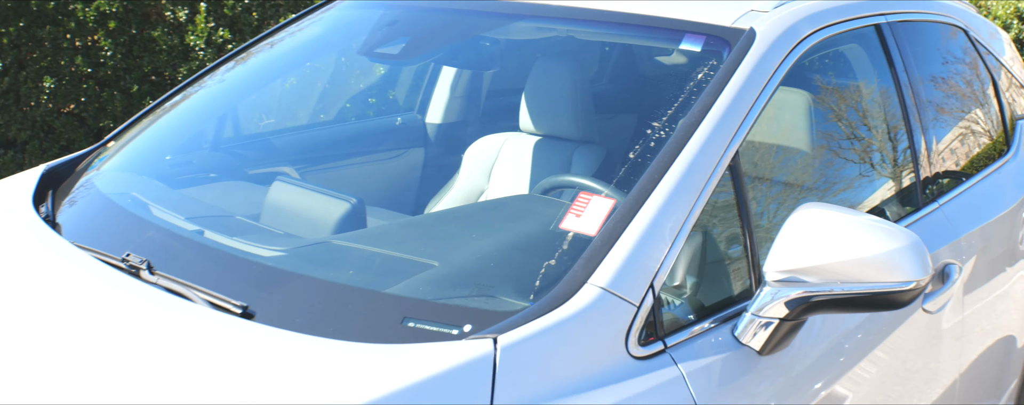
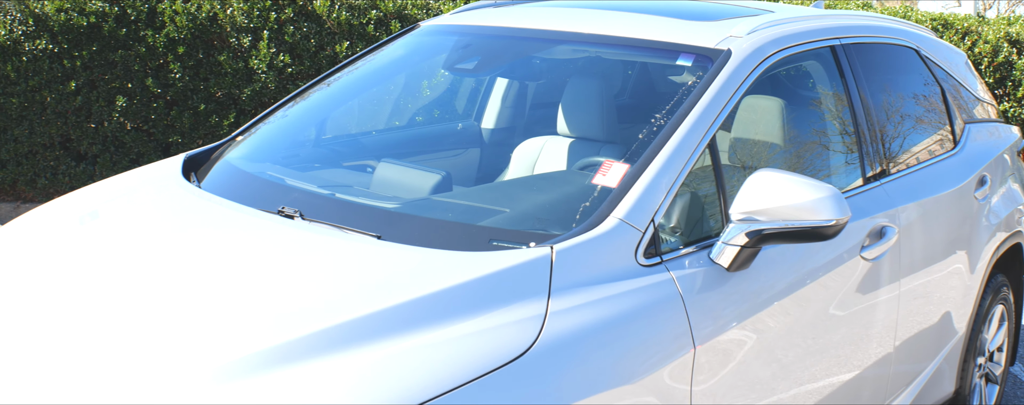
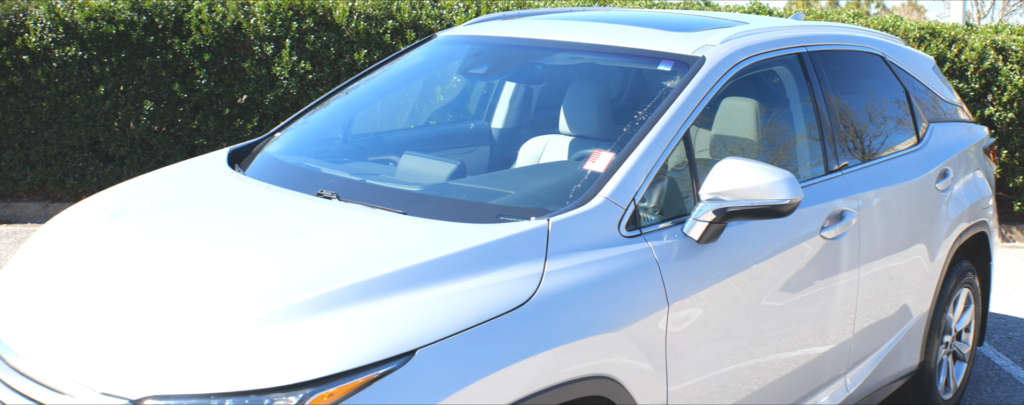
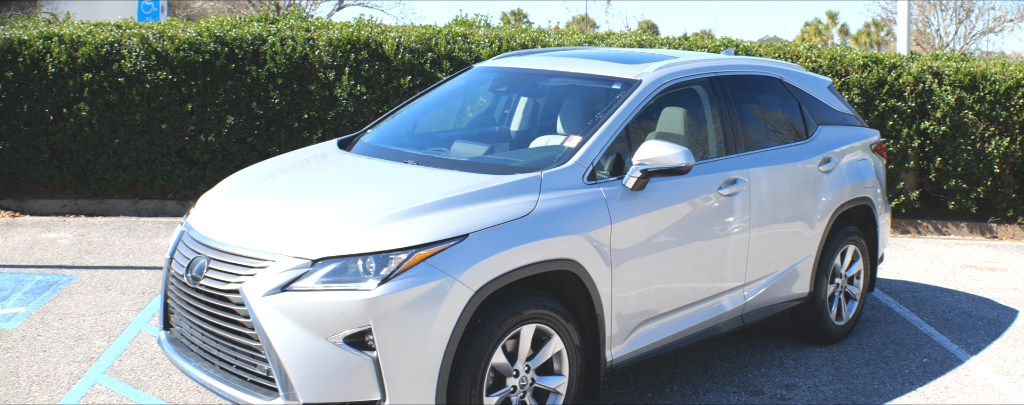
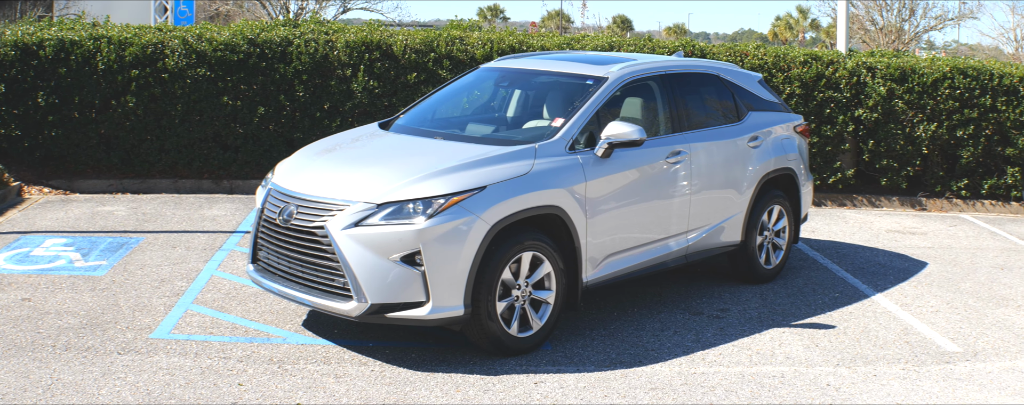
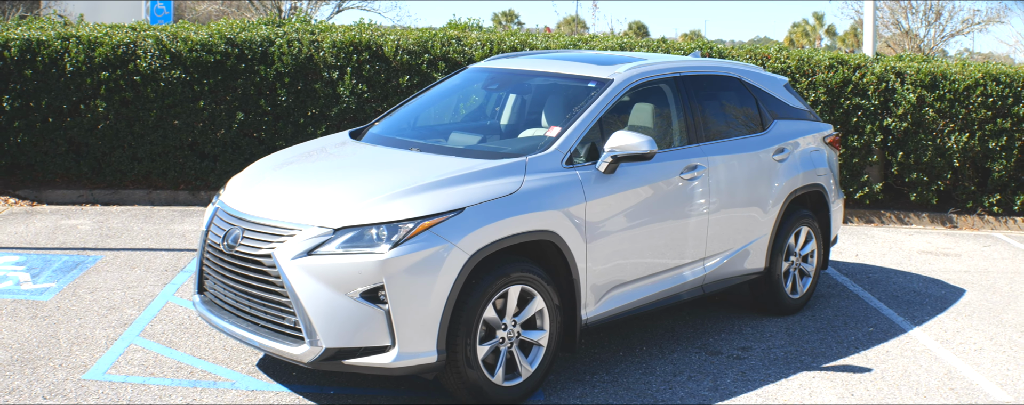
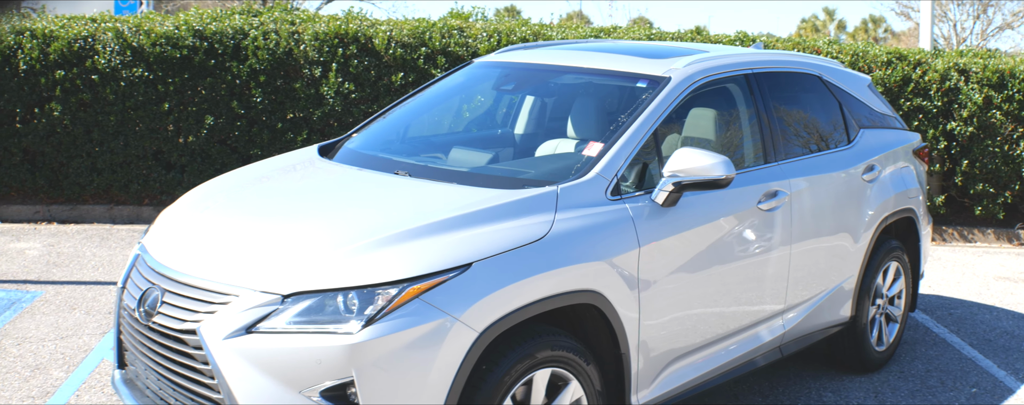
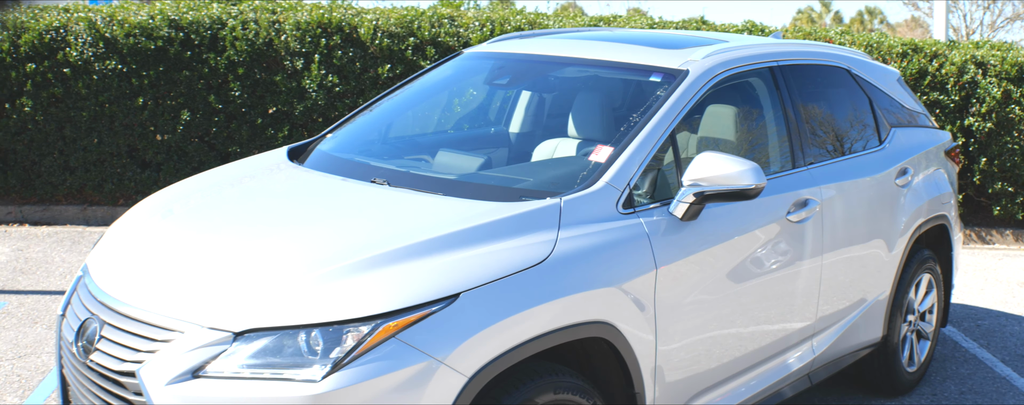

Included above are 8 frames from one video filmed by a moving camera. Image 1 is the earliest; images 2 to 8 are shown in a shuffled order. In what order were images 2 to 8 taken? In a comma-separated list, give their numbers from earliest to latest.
2, 3, 8, 7, 4, 6, 5
